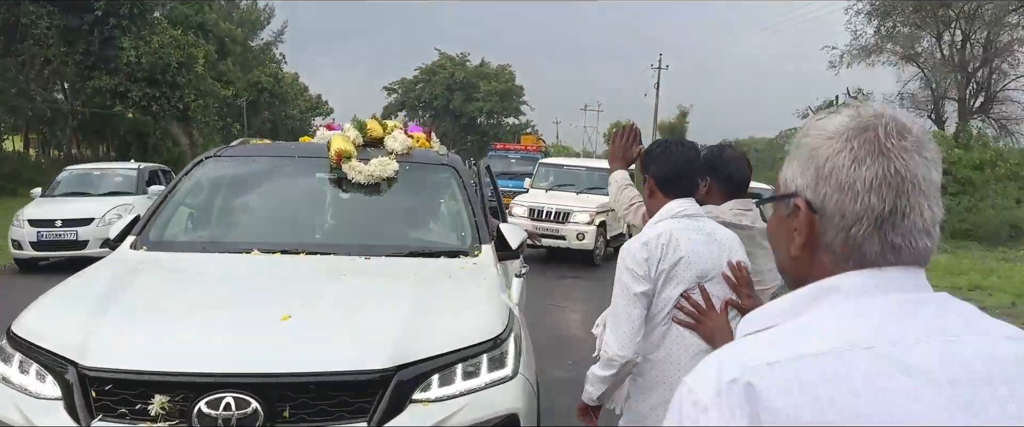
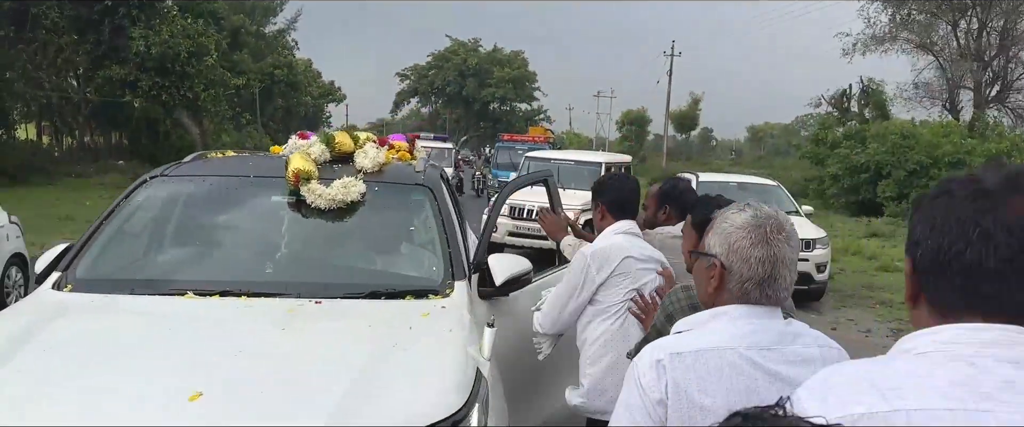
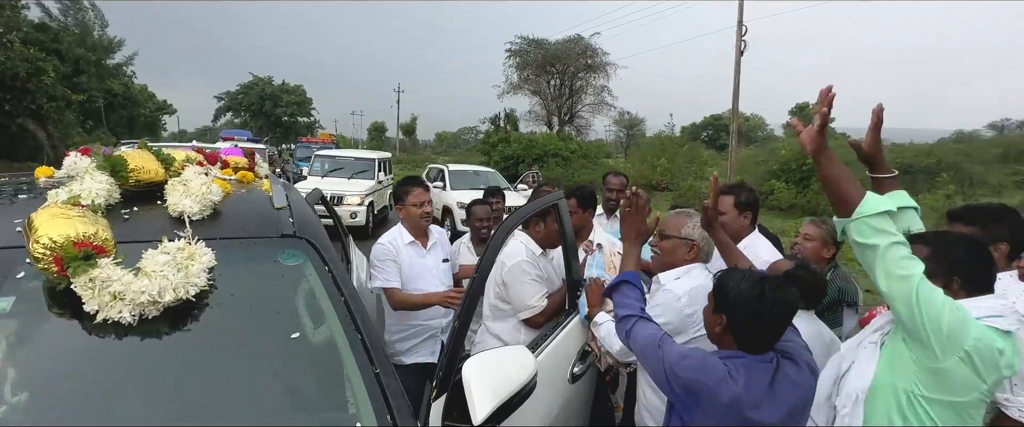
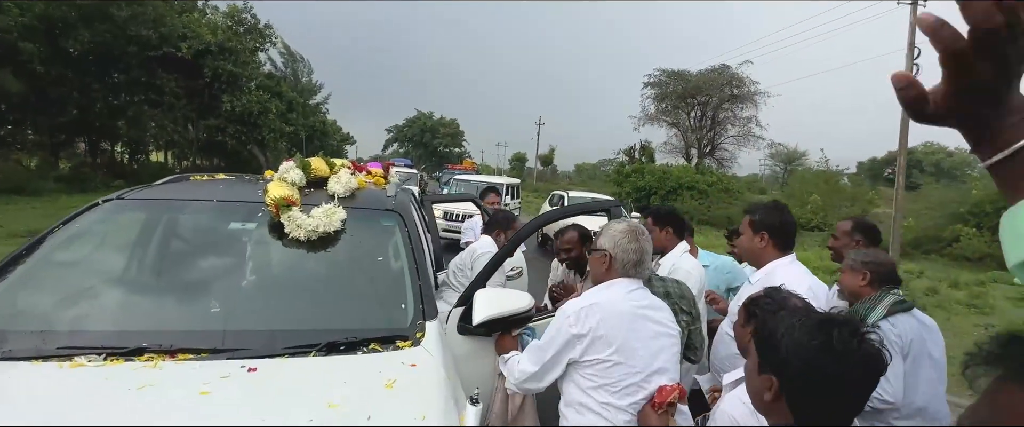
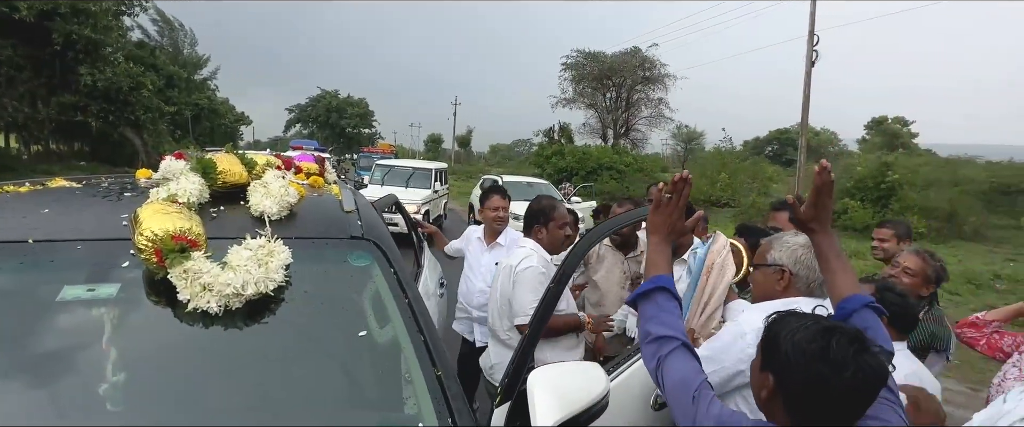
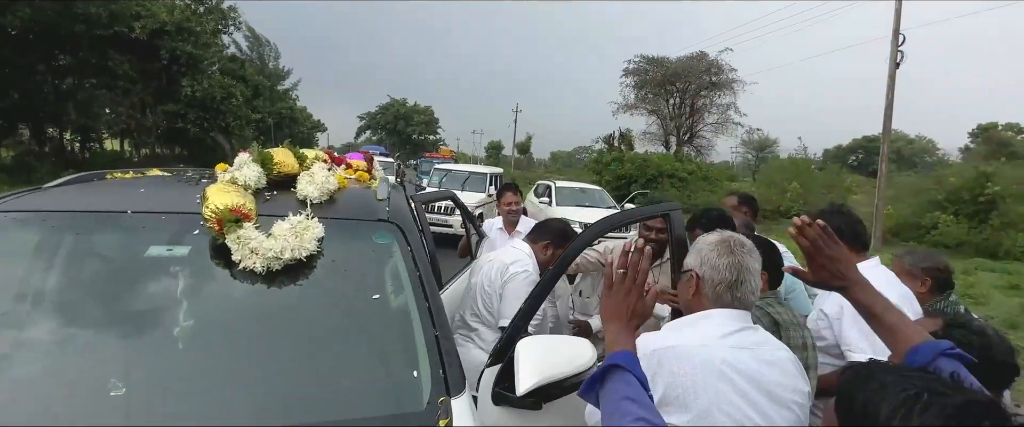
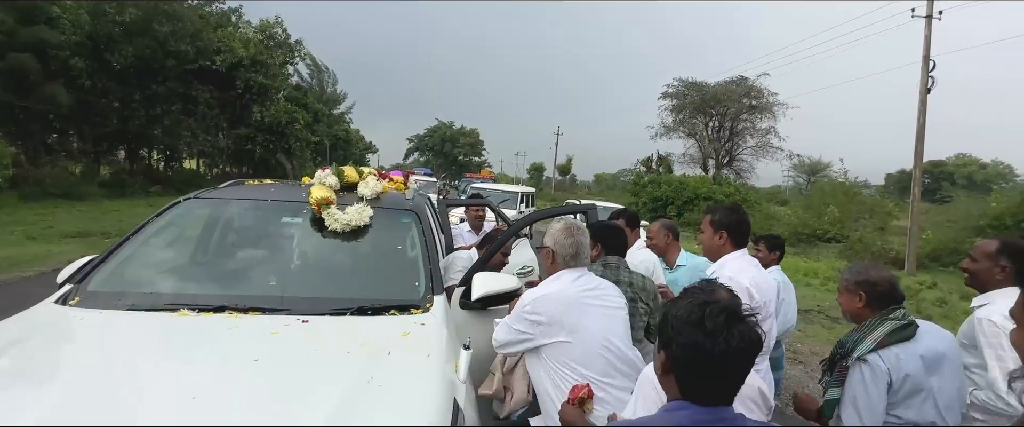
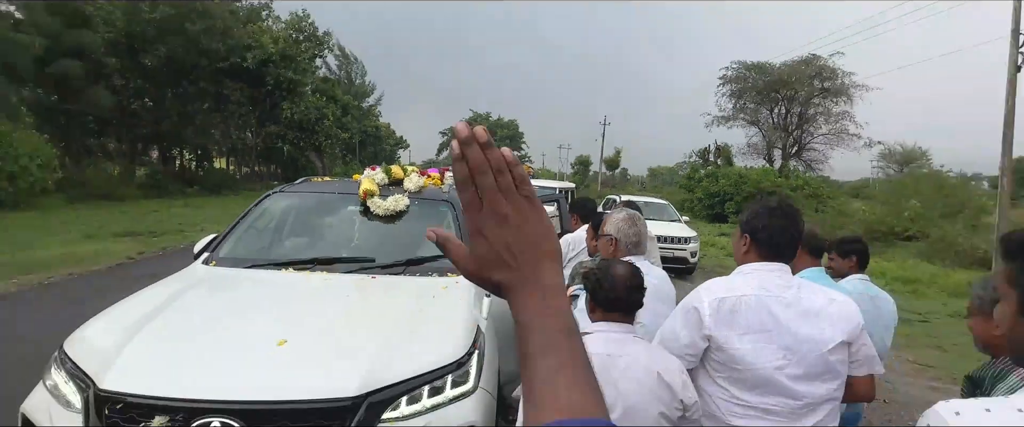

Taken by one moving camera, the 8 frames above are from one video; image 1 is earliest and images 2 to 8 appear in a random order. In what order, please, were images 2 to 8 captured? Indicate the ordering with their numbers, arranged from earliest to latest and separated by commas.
2, 8, 7, 4, 6, 5, 3
